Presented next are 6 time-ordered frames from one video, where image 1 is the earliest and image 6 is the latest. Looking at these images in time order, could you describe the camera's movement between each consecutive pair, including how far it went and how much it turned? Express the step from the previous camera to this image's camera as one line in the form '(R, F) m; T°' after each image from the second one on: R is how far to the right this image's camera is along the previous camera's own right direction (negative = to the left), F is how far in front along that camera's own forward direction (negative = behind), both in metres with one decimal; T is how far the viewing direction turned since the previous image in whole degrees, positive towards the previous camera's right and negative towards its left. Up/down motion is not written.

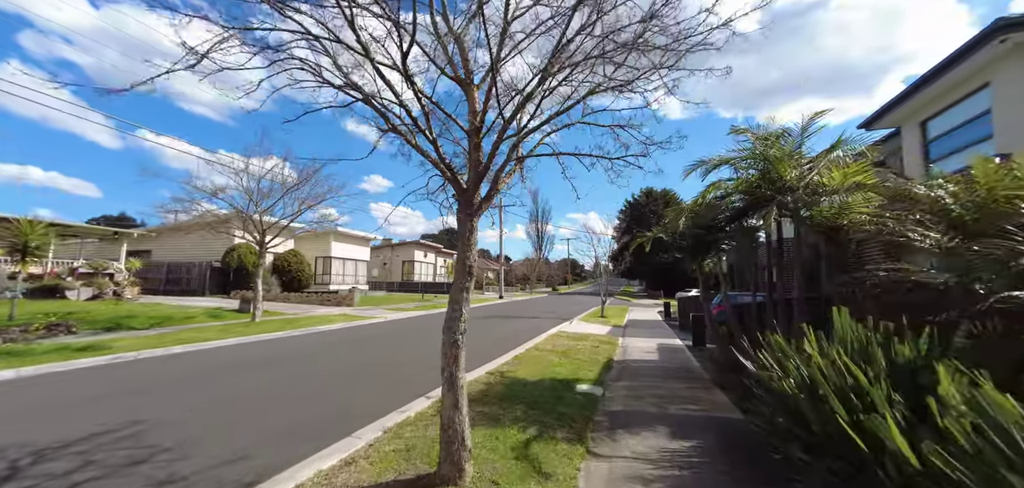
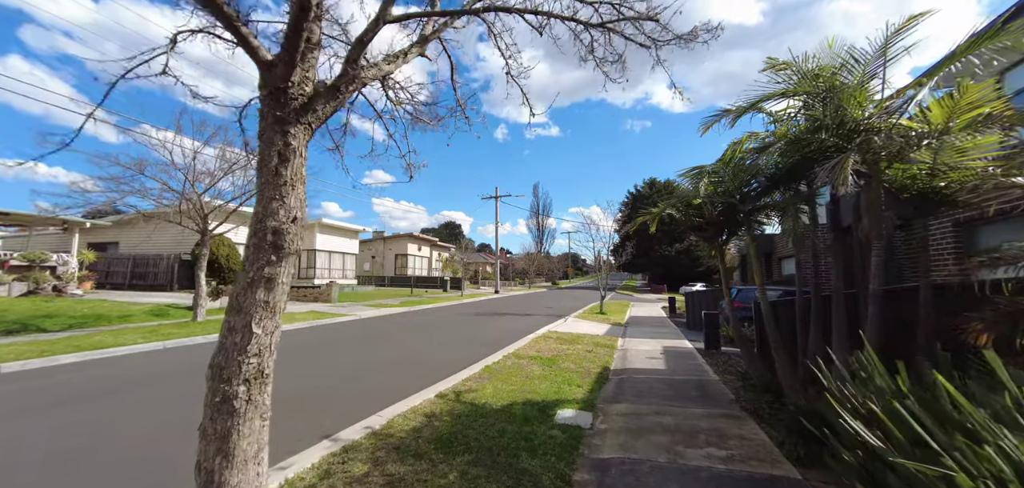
(+0.5, +1.6) m; 0°
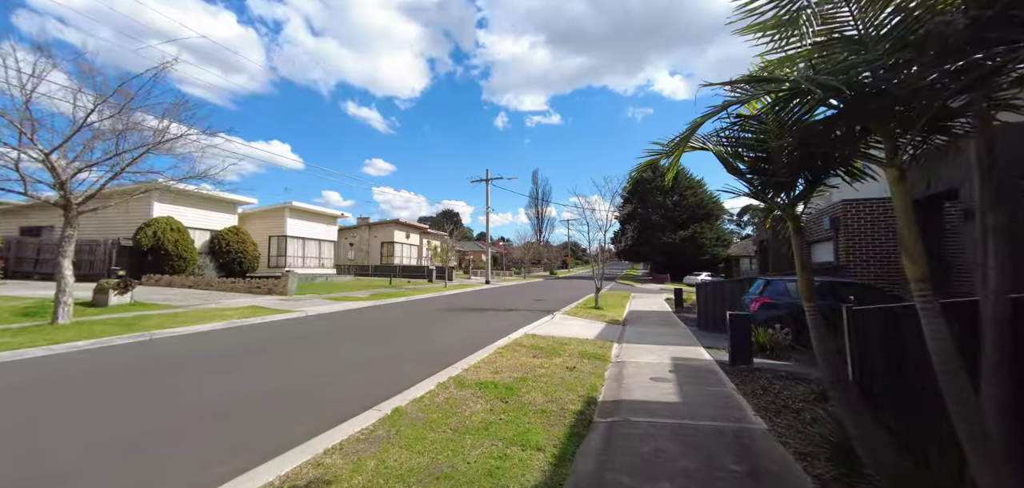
(+0.7, +2.4) m; 0°
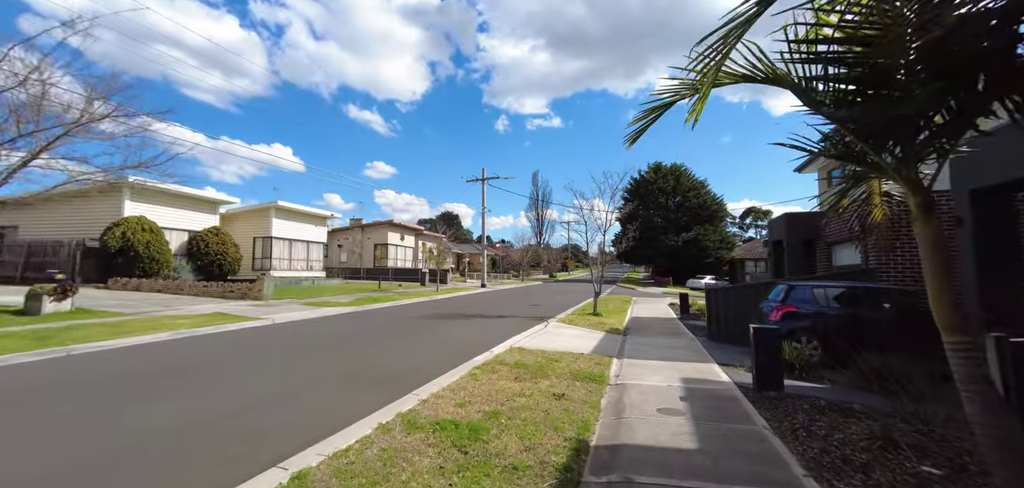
(+0.3, +1.2) m; 0°
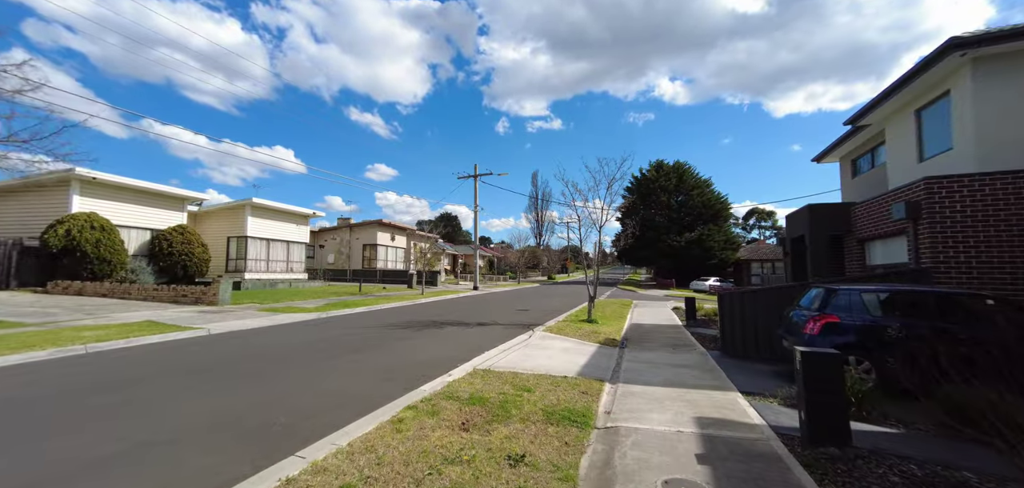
(+0.5, +1.6) m; 0°
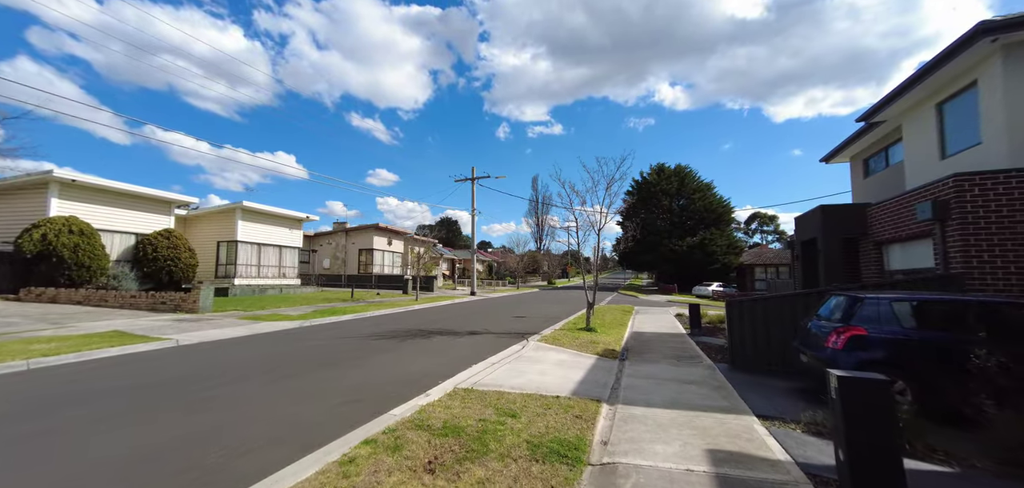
(+0.2, +0.6) m; 0°
